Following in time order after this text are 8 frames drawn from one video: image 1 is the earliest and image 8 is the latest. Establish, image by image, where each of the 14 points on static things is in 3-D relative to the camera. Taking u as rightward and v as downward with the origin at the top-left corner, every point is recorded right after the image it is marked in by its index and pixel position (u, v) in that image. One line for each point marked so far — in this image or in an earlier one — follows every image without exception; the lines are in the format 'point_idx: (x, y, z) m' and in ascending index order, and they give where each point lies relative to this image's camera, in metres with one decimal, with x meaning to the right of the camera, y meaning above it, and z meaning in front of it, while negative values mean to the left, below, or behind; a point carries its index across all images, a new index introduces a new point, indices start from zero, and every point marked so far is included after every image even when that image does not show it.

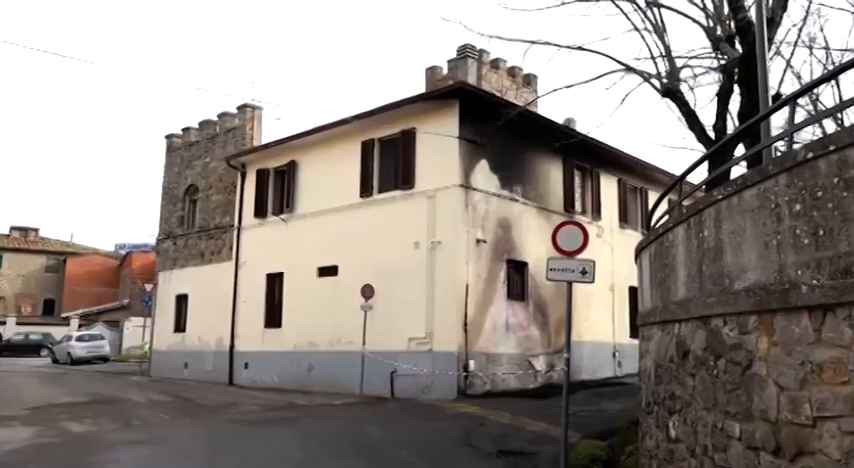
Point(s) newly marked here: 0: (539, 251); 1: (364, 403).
0: (+3.0, -0.5, +19.1) m
1: (-1.4, -3.6, +15.4) m
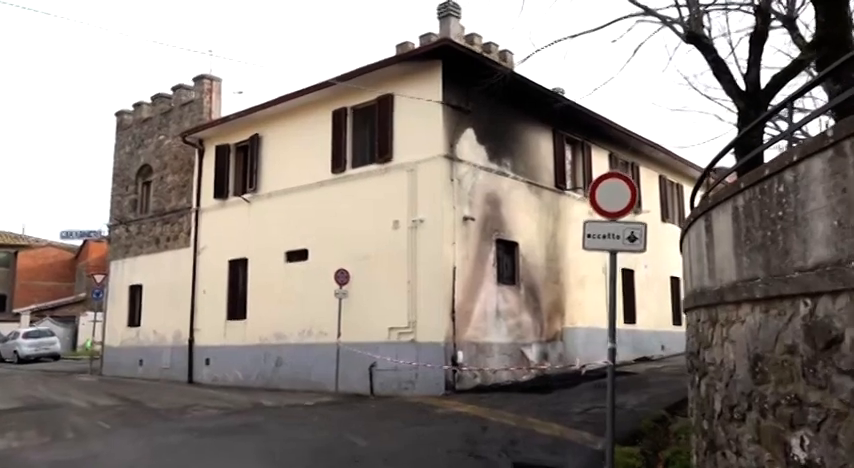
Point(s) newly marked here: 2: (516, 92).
0: (+2.5, +0.1, +17.4) m
1: (-1.7, -3.2, +13.5) m
2: (+2.1, +3.4, +17.1) m
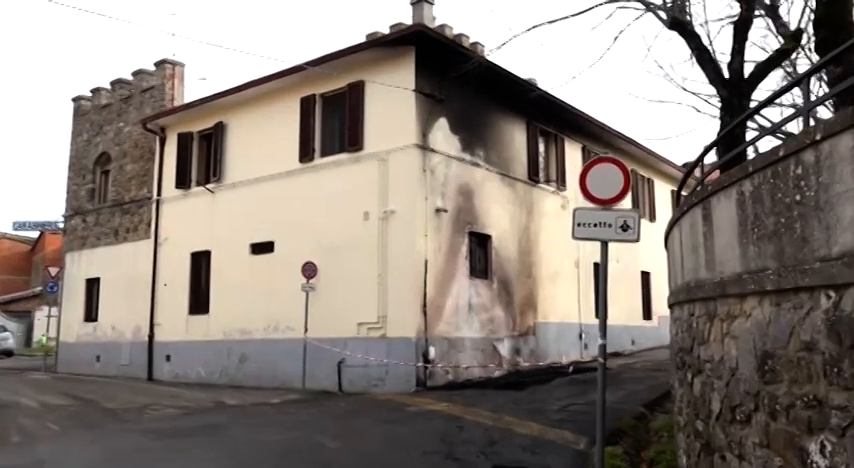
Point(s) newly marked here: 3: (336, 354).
0: (+1.8, +0.3, +17.0) m
1: (-2.2, -3.0, +13.0) m
2: (+1.5, +3.6, +16.7) m
3: (-1.9, -2.6, +15.3) m
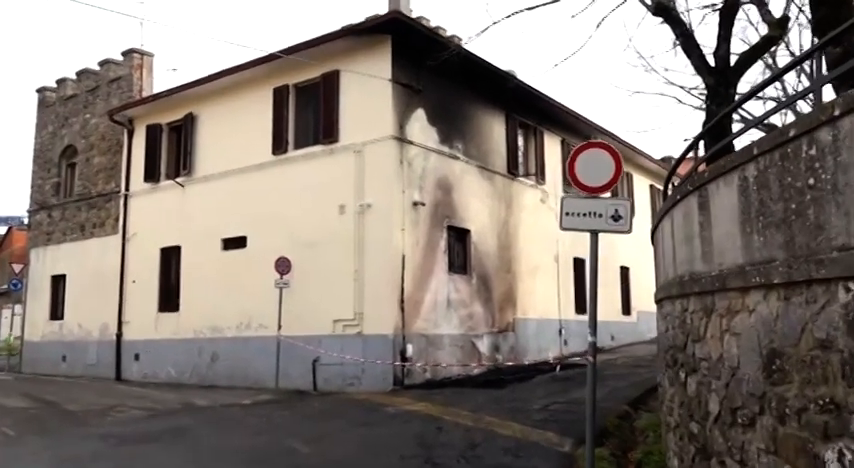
0: (+1.3, +0.4, +16.6) m
1: (-2.6, -2.9, +12.5) m
2: (+0.9, +3.7, +16.3) m
3: (-2.4, -2.4, +14.8) m
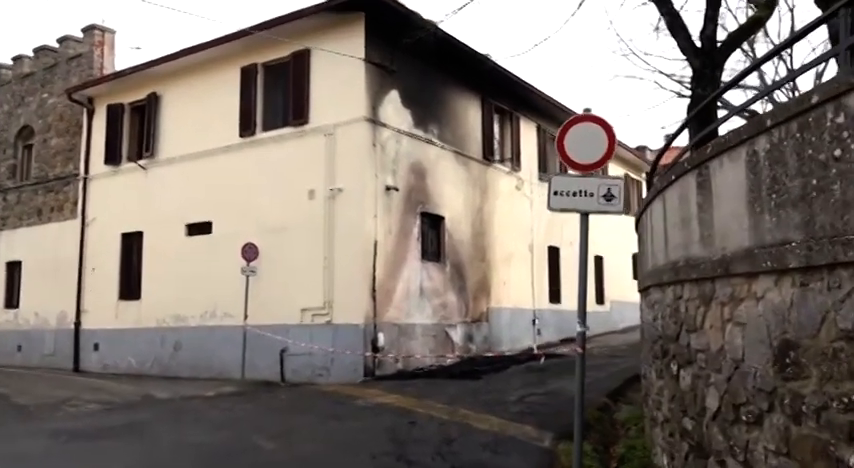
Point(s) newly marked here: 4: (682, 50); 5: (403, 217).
0: (+0.7, +0.7, +16.2) m
1: (-3.0, -2.7, +12.0) m
2: (+0.4, +4.0, +15.8) m
3: (-3.0, -2.1, +14.3) m
4: (+3.5, +2.5, +9.7) m
5: (-0.5, +0.4, +14.6) m
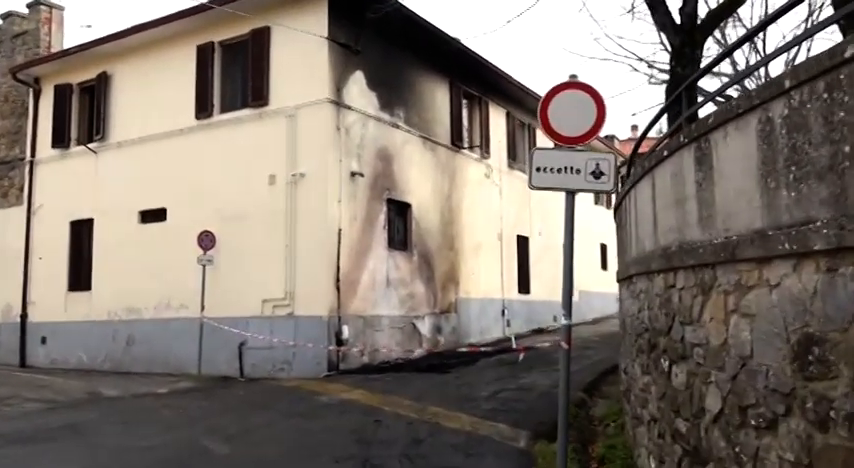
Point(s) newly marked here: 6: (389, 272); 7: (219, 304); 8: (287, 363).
0: (-0.1, +1.0, +15.6) m
1: (-3.6, -2.4, +11.3) m
2: (-0.3, +4.2, +15.2) m
3: (-3.6, -1.9, +13.5) m
4: (+3.0, +2.7, +9.2) m
5: (-1.1, +0.6, +13.9) m
6: (-0.8, -0.8, +14.4) m
7: (-4.1, -1.4, +13.9) m
8: (-2.5, -2.3, +12.9) m
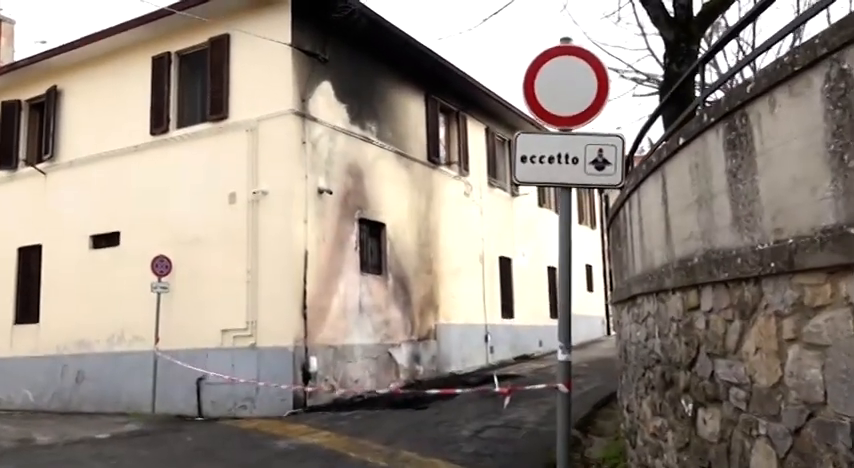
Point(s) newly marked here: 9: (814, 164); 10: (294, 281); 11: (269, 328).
0: (-0.6, +0.5, +14.6) m
1: (-3.9, -2.8, +10.0) m
2: (-0.9, +3.8, +14.3) m
3: (-4.0, -2.3, +12.3) m
4: (+2.7, +2.5, +8.3) m
5: (-1.6, +0.2, +12.9) m
6: (-1.2, -1.2, +13.3) m
7: (-4.5, -1.8, +12.7) m
8: (-2.9, -2.7, +11.8) m
9: (+1.4, +0.3, +2.7) m
10: (-2.2, -0.8, +11.8) m
11: (-2.6, -1.6, +11.8) m
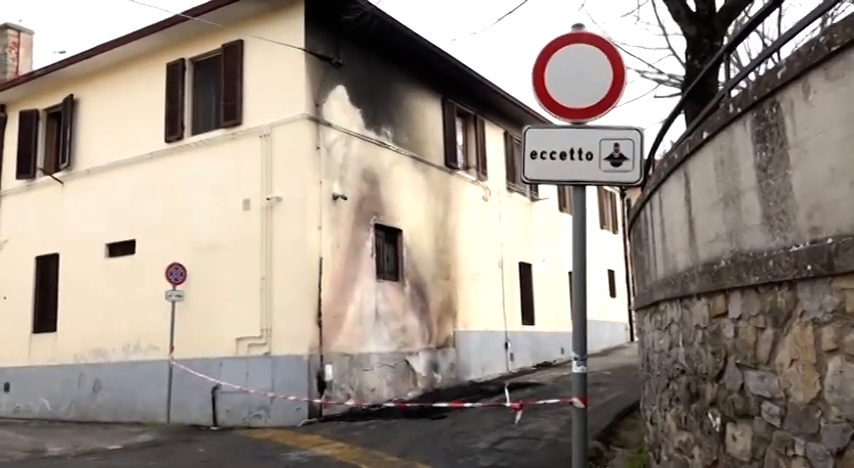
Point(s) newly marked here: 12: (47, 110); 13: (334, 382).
0: (-0.2, +0.4, +14.4) m
1: (-3.7, -2.9, +9.9) m
2: (-0.6, +3.7, +14.1) m
3: (-3.7, -2.4, +12.2) m
4: (+2.8, +2.5, +8.0) m
5: (-1.3, +0.1, +12.7) m
6: (-0.9, -1.3, +13.1) m
7: (-4.2, -1.9, +12.6) m
8: (-2.6, -2.8, +11.6) m
9: (+1.4, +0.3, +2.4) m
10: (-1.9, -0.9, +11.6) m
11: (-2.3, -1.7, +11.6) m
12: (-8.4, +2.7, +15.9) m
13: (-1.5, -2.4, +11.8) m
